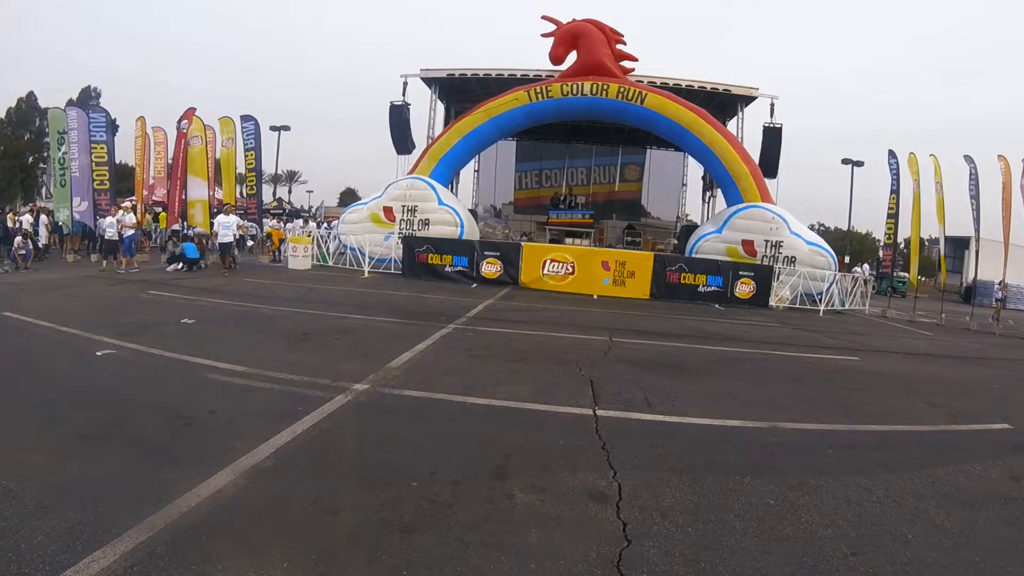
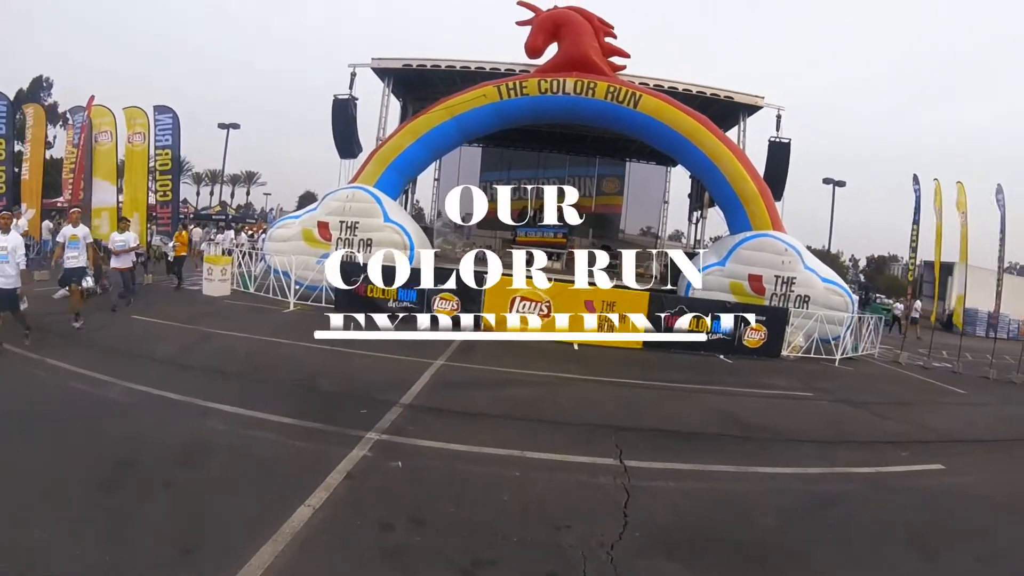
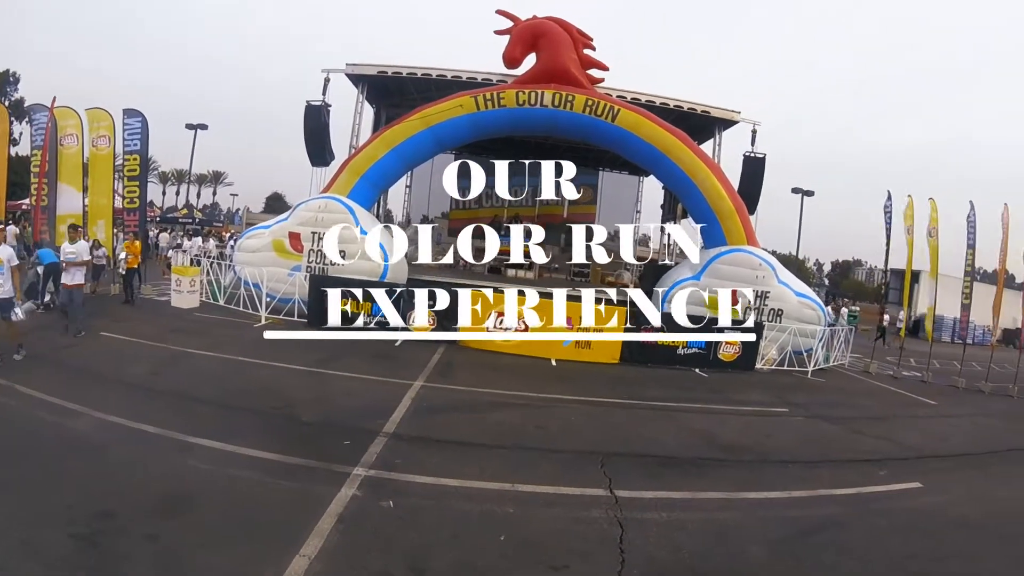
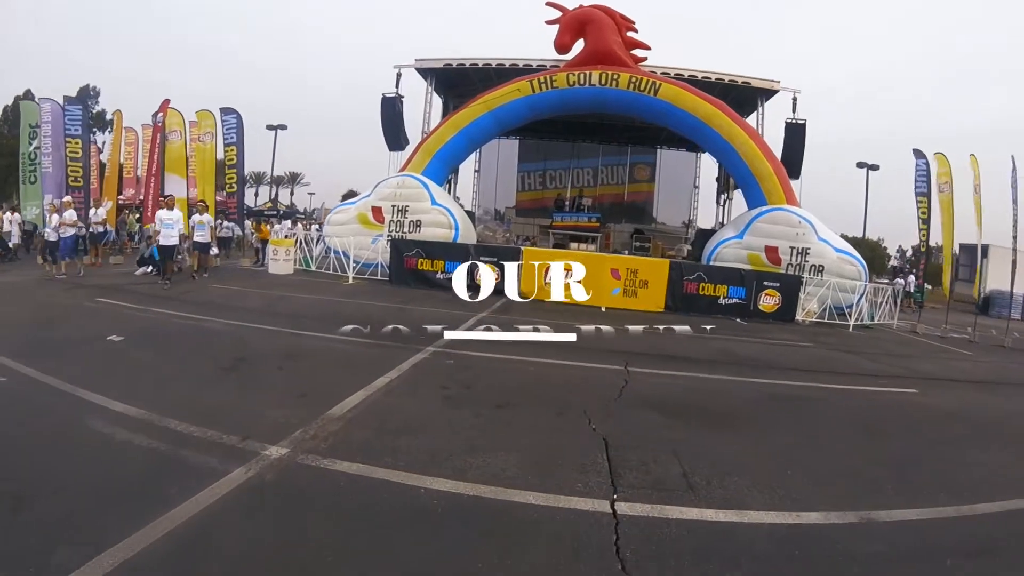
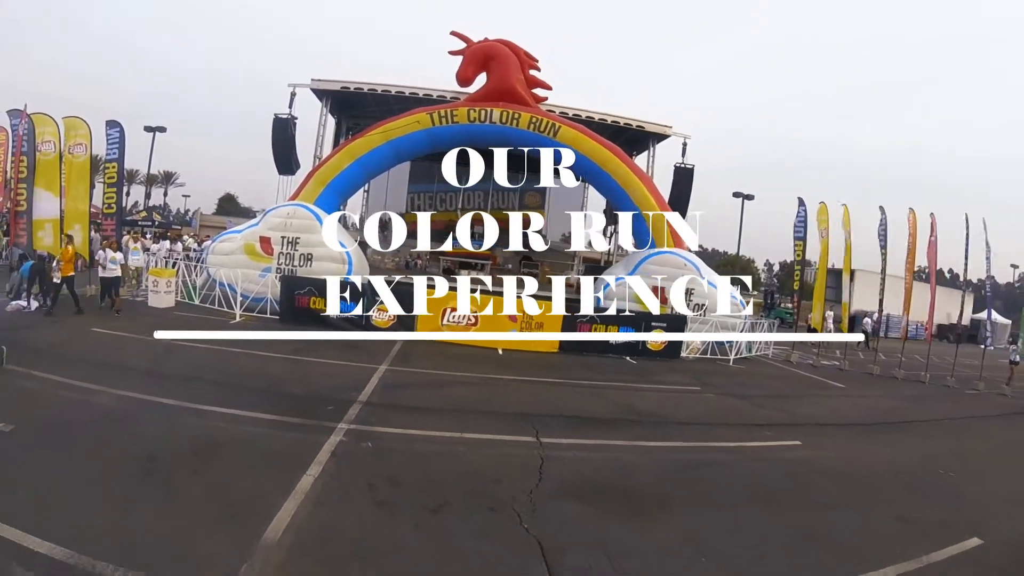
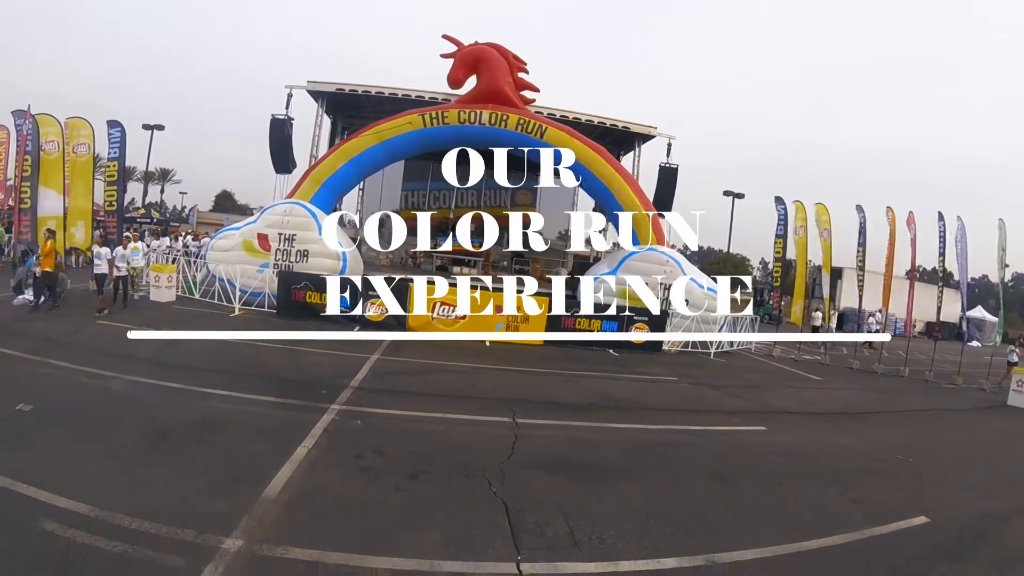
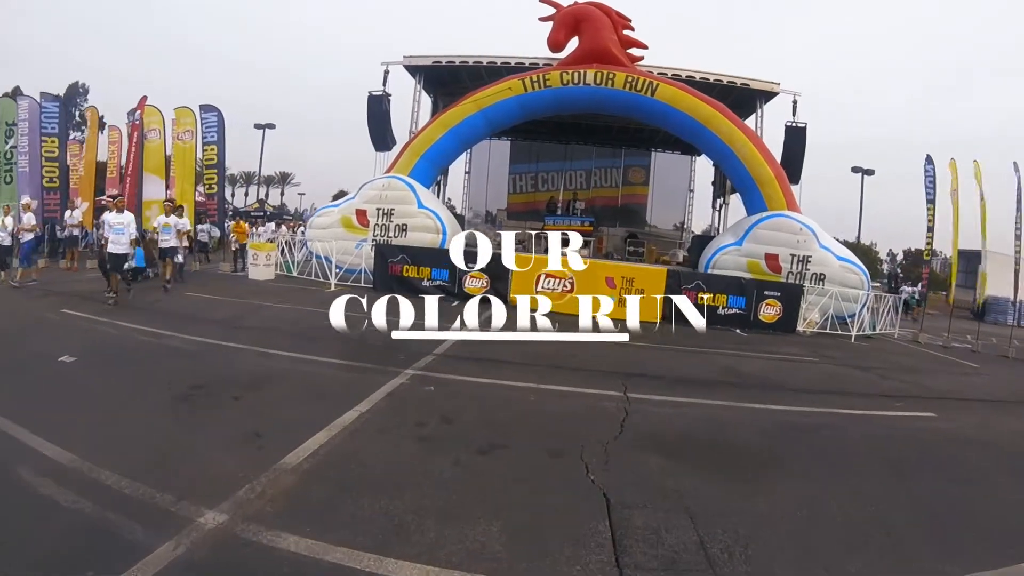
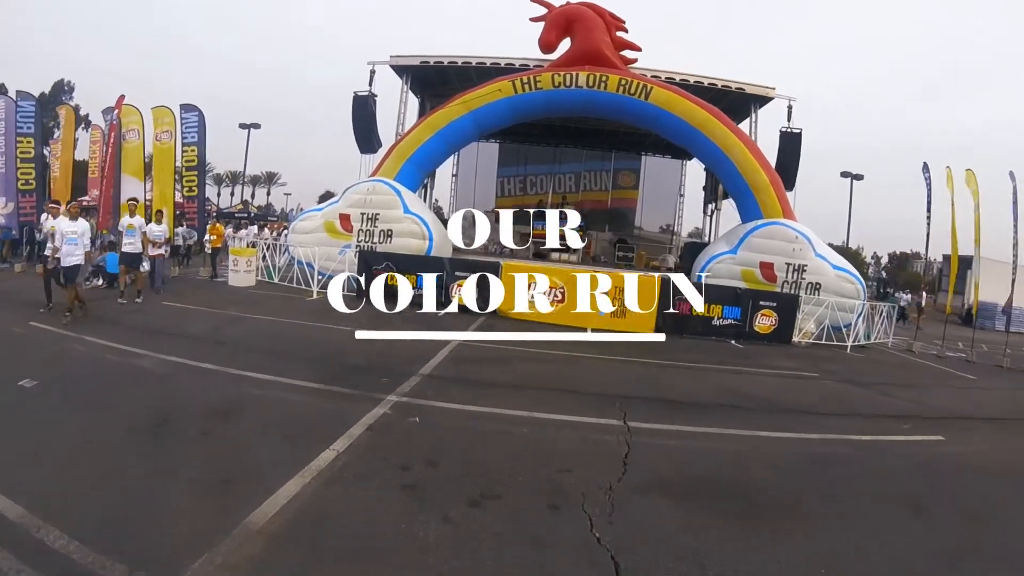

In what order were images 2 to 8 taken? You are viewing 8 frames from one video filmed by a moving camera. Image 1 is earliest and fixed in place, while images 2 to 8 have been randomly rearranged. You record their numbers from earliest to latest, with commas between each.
4, 7, 8, 2, 3, 5, 6
